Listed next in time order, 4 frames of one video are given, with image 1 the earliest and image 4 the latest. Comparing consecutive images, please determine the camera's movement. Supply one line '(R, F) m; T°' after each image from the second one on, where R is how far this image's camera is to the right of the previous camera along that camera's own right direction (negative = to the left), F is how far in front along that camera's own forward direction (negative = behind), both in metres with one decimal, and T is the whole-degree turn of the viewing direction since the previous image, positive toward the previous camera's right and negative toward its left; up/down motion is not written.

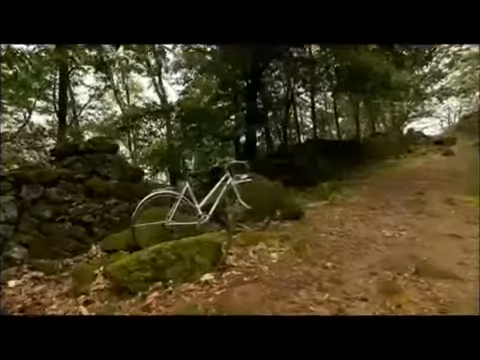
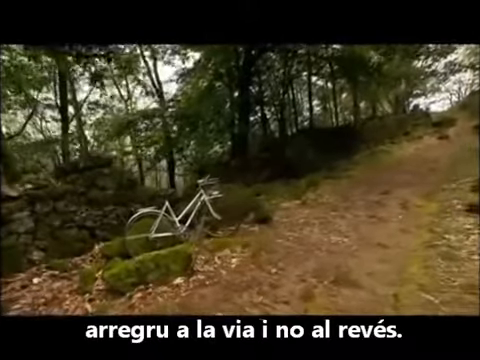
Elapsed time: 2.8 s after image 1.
(+0.1, -0.6) m; 0°
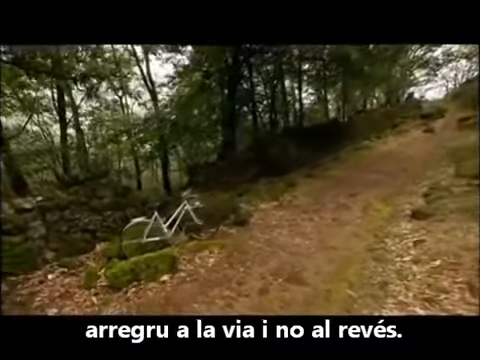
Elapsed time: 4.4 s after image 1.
(+0.1, -0.7) m; 0°
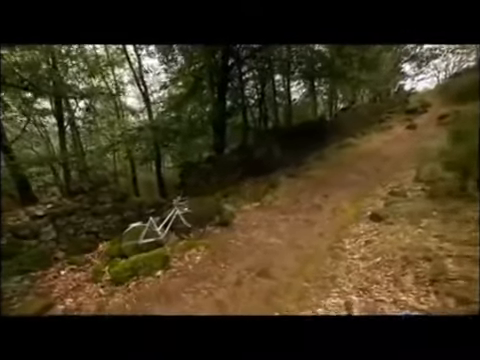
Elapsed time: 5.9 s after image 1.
(+0.1, -0.7) m; +1°
